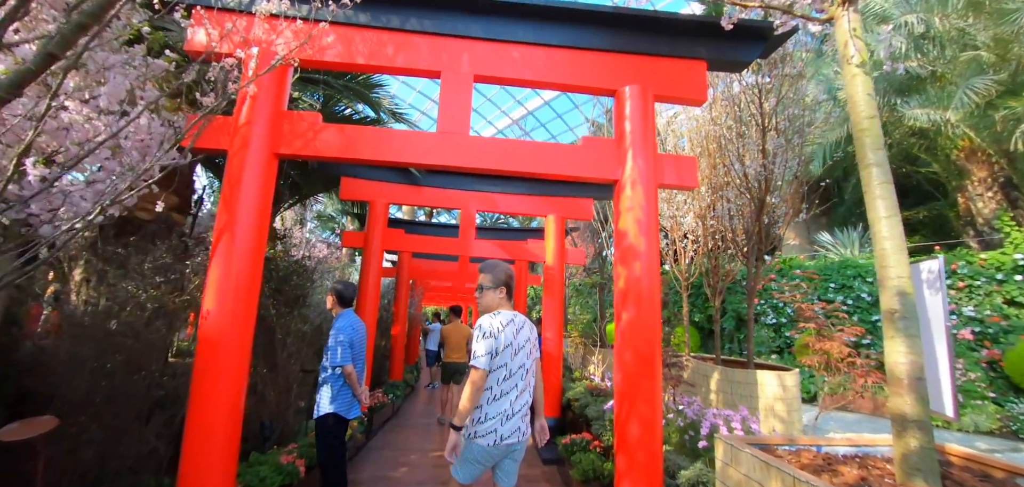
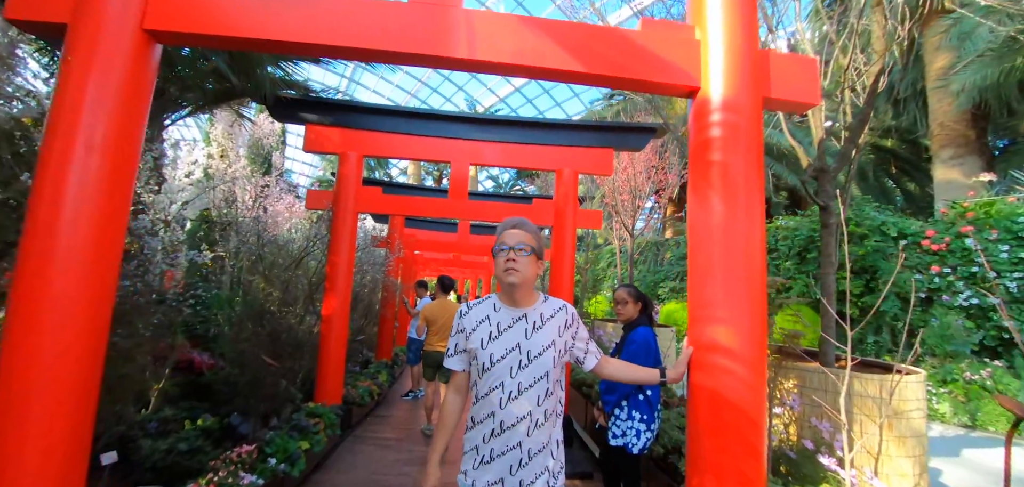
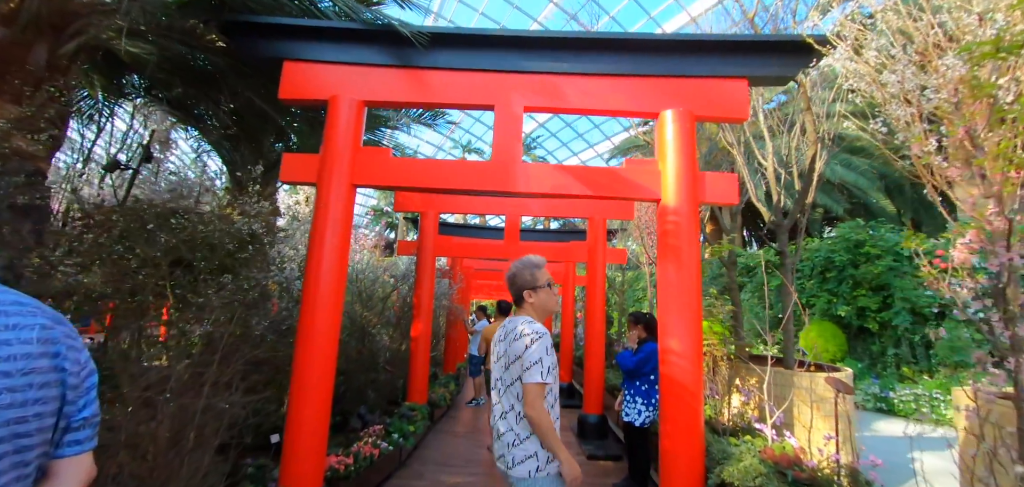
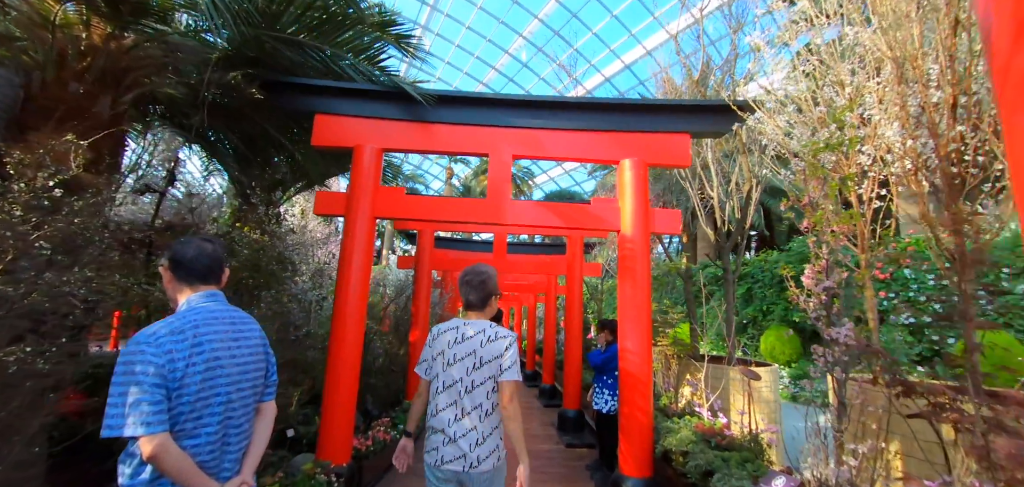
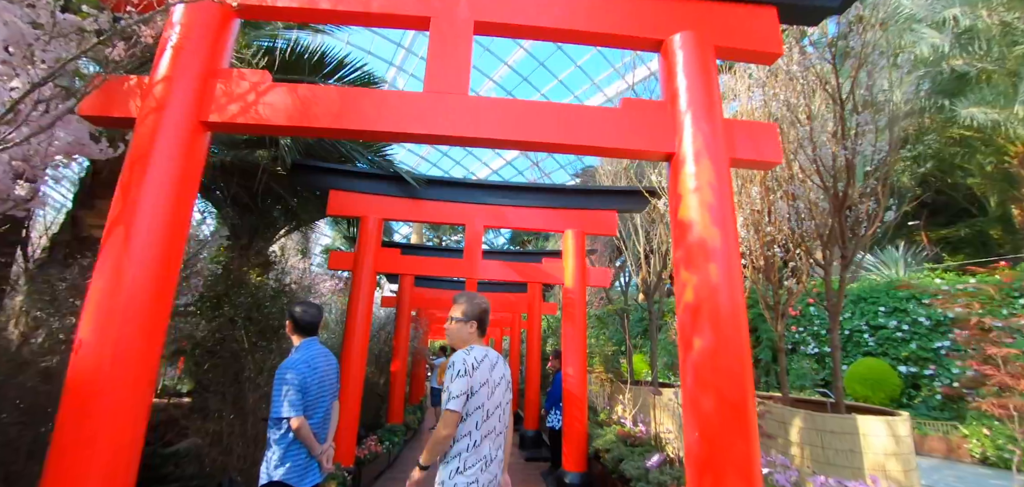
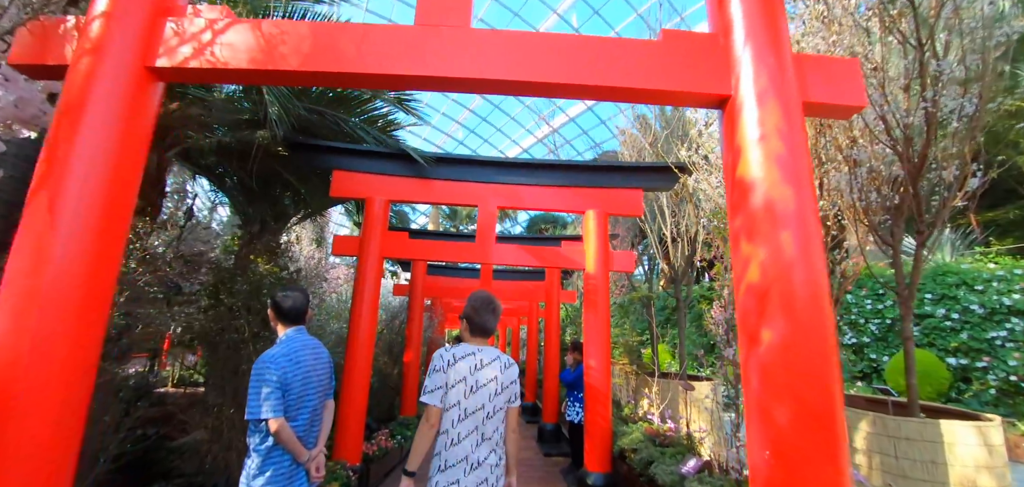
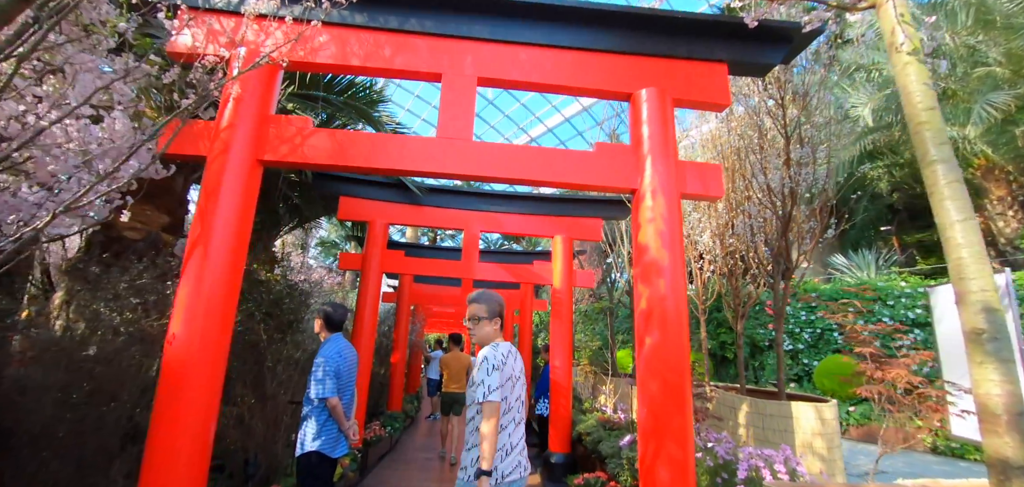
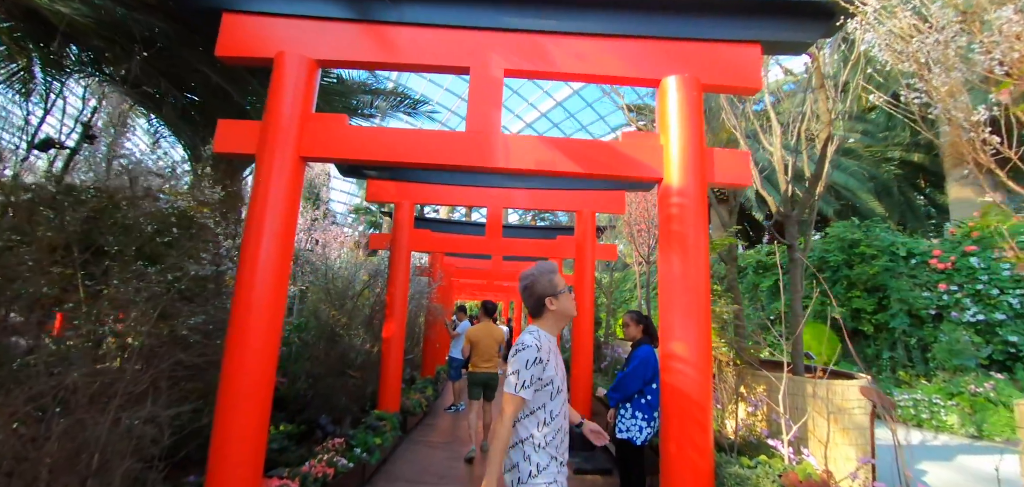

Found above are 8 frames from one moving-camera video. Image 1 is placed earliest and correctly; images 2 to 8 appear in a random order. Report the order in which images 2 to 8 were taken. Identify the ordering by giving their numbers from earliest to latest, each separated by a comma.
7, 5, 6, 4, 3, 8, 2
